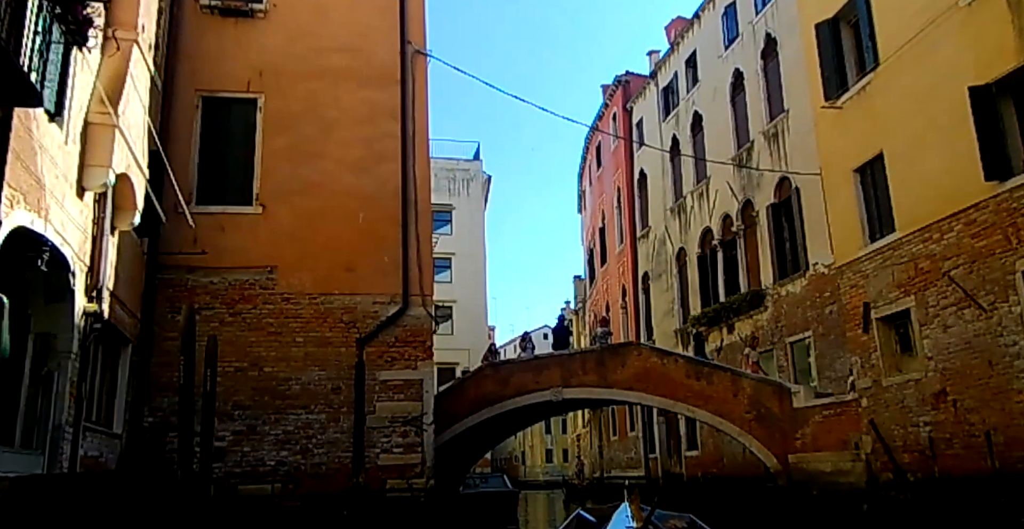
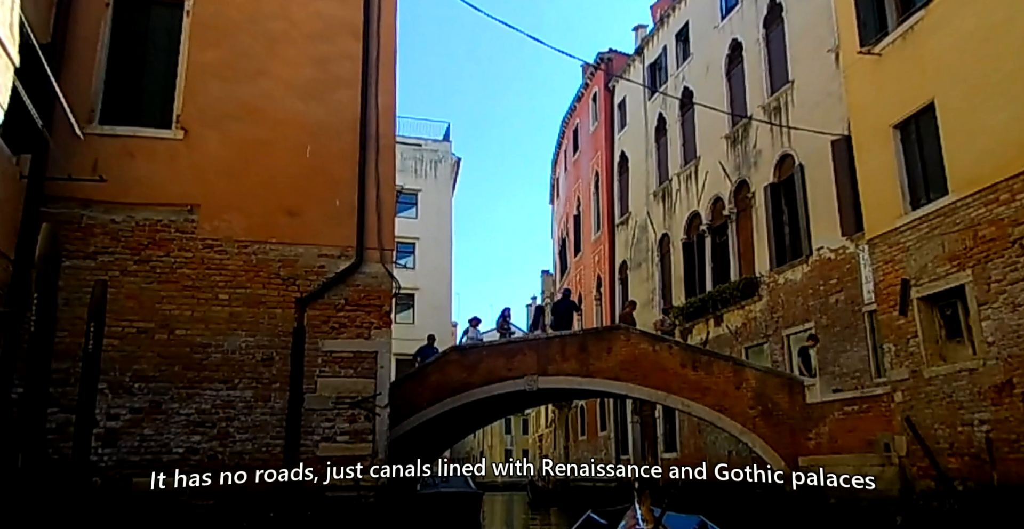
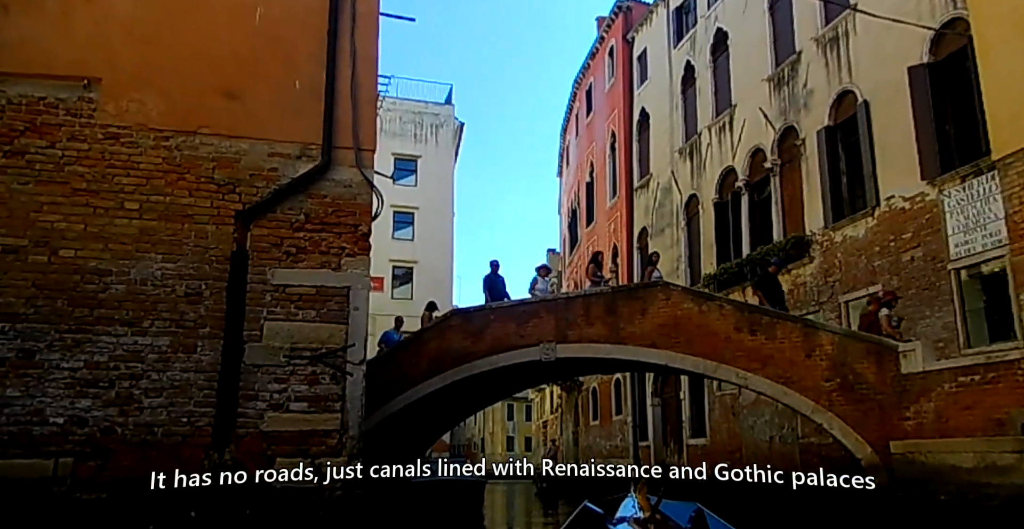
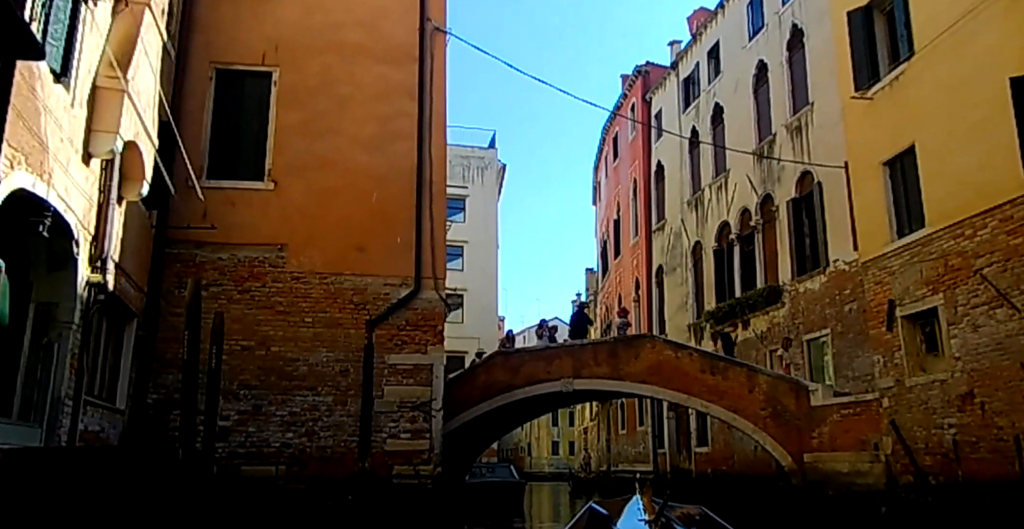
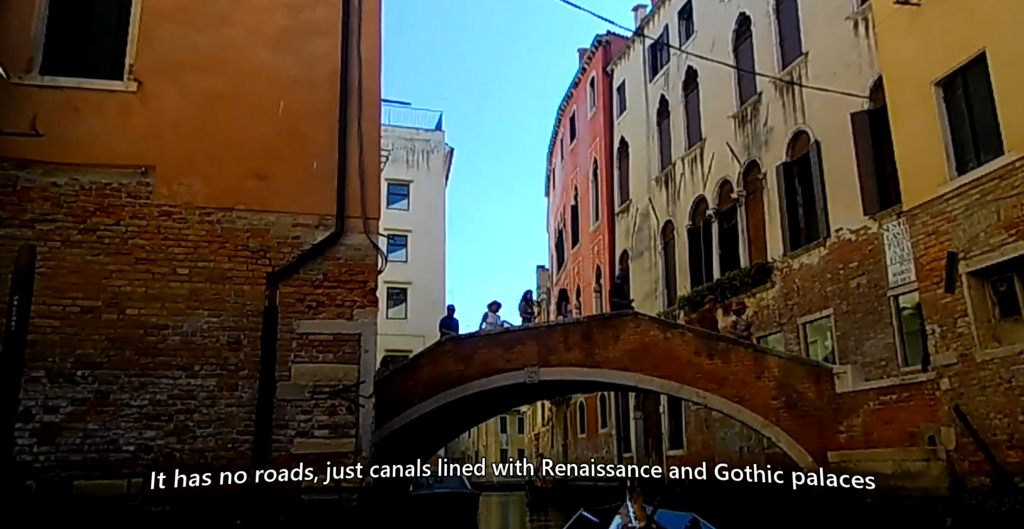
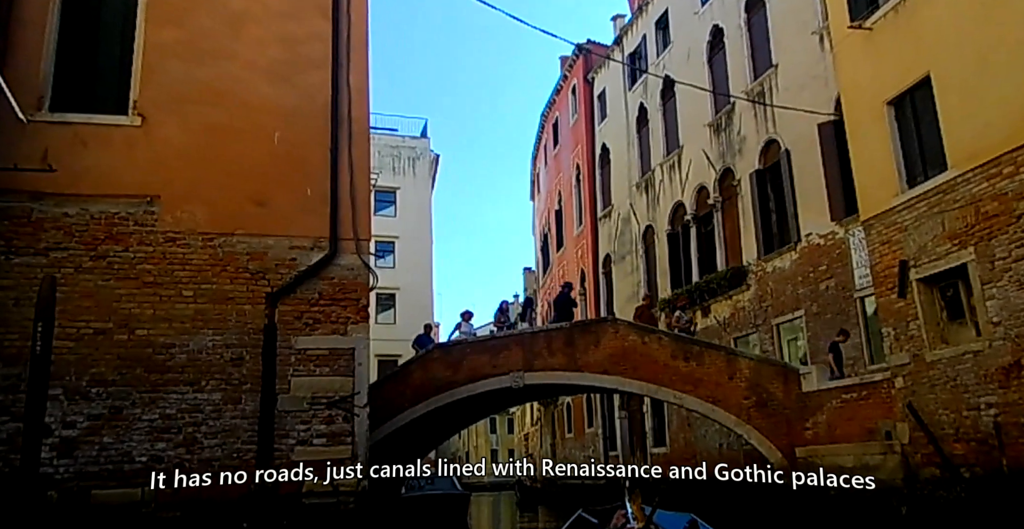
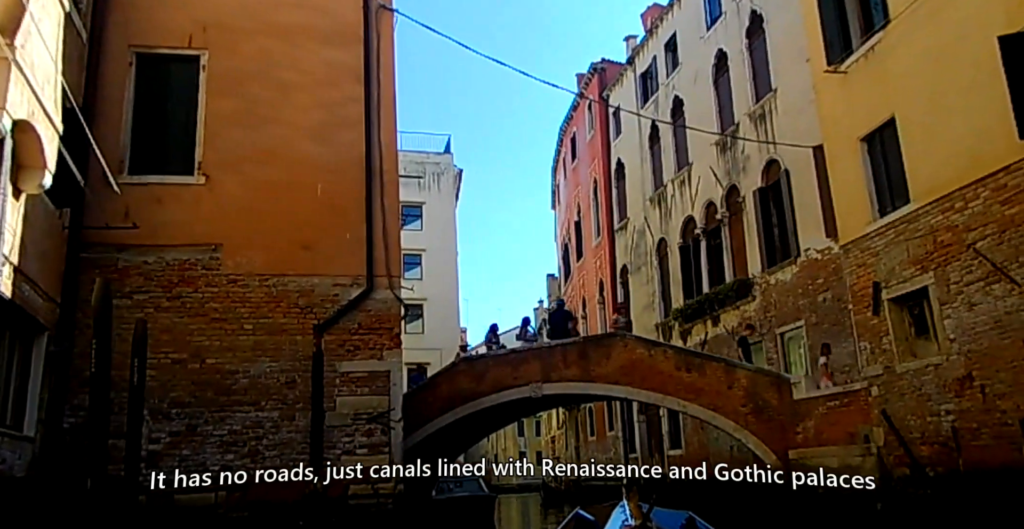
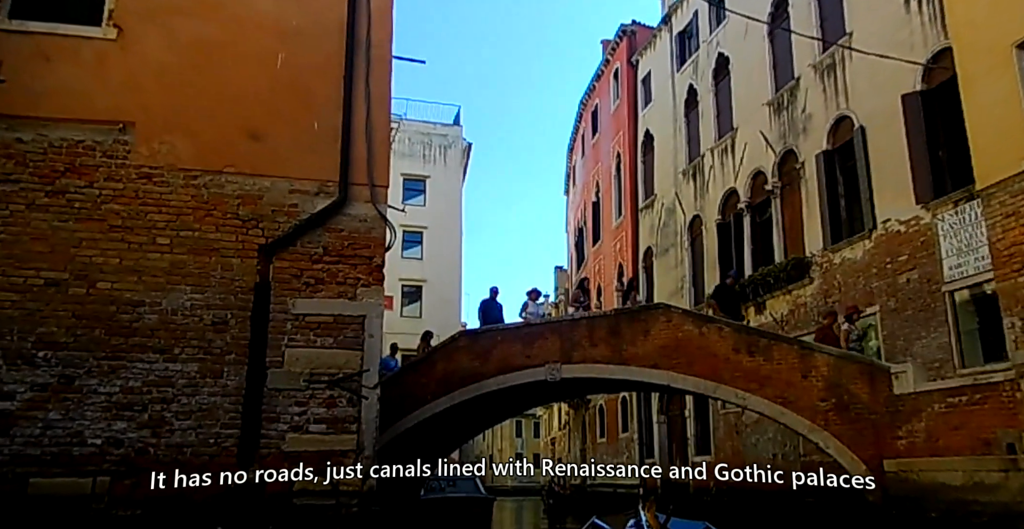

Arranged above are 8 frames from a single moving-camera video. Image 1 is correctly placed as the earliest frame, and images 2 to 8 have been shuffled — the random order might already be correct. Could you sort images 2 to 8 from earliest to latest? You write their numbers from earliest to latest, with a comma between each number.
4, 7, 2, 6, 5, 8, 3
